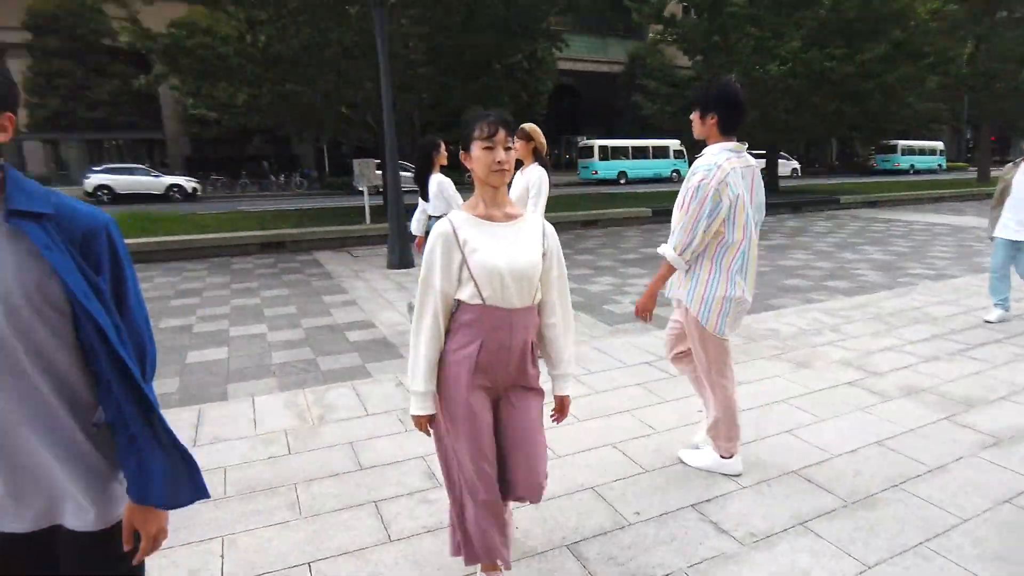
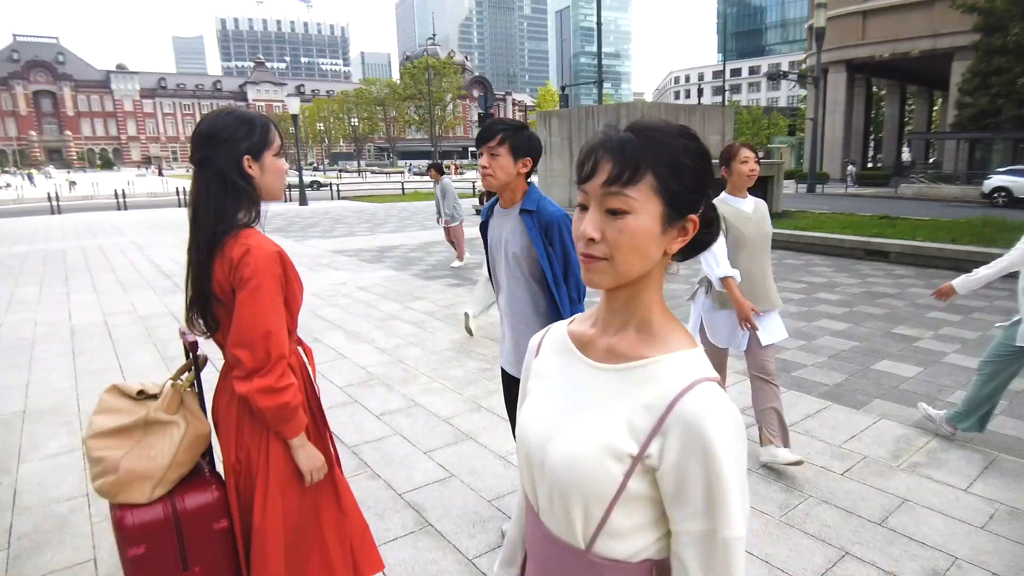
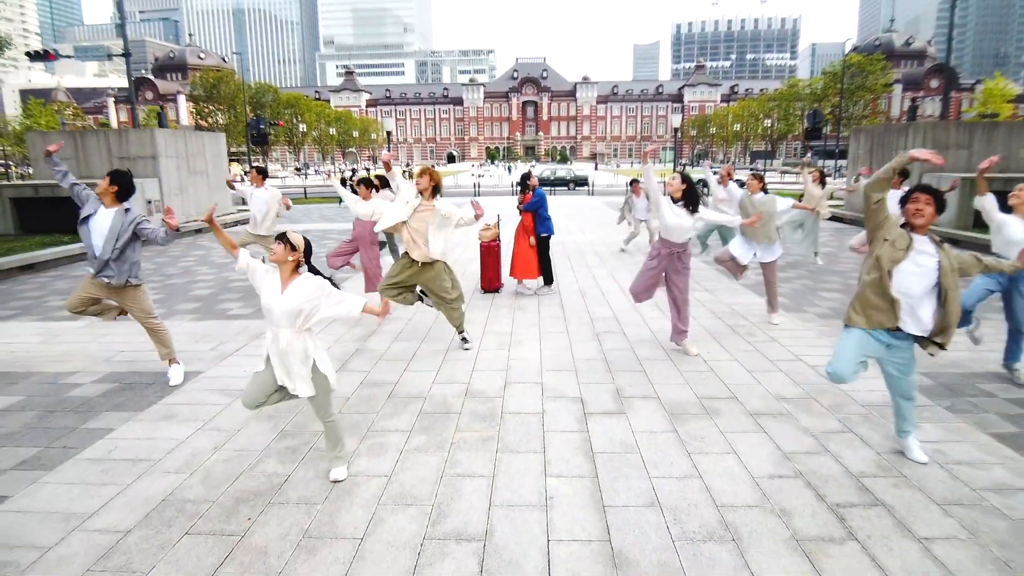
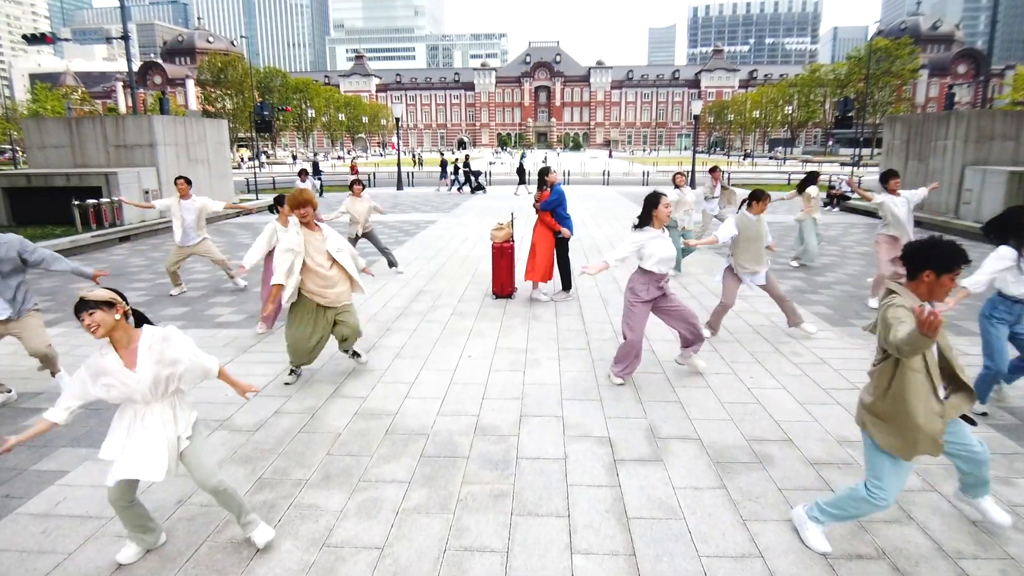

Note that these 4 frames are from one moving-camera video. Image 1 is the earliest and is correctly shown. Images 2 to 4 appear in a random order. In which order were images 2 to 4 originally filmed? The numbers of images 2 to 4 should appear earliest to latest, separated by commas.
2, 3, 4
